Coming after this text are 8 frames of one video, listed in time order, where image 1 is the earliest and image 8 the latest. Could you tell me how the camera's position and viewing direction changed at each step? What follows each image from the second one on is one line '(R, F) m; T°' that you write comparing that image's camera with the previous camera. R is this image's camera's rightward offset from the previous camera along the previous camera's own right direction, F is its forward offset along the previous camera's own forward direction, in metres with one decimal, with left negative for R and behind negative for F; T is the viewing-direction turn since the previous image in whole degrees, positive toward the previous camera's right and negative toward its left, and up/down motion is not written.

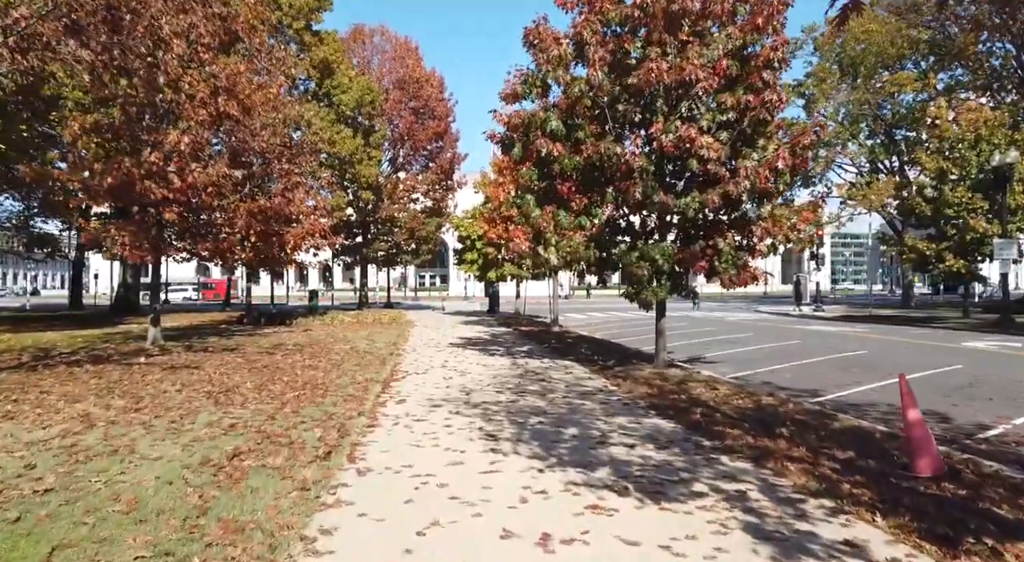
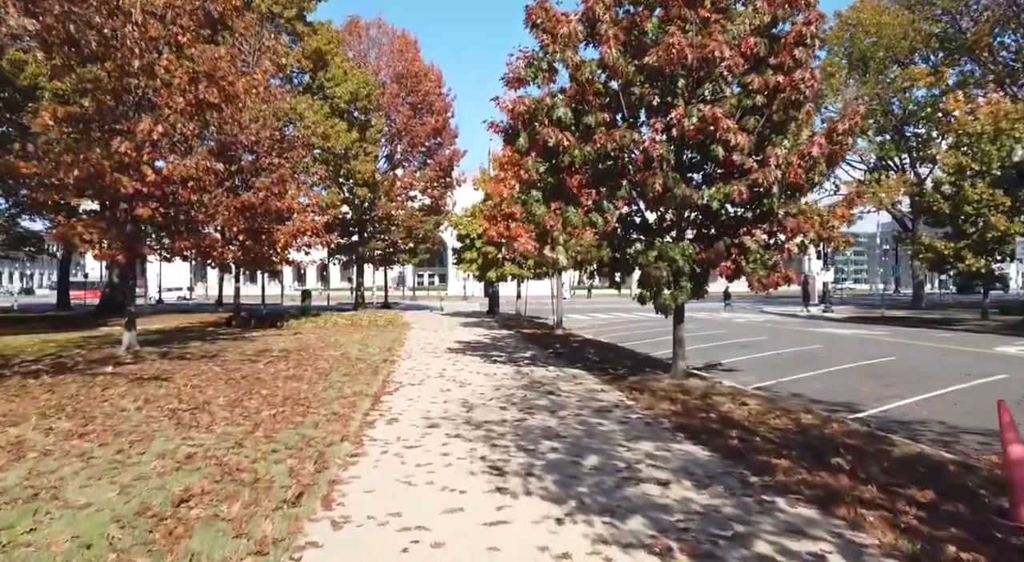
(-0.1, +1.0) m; 0°
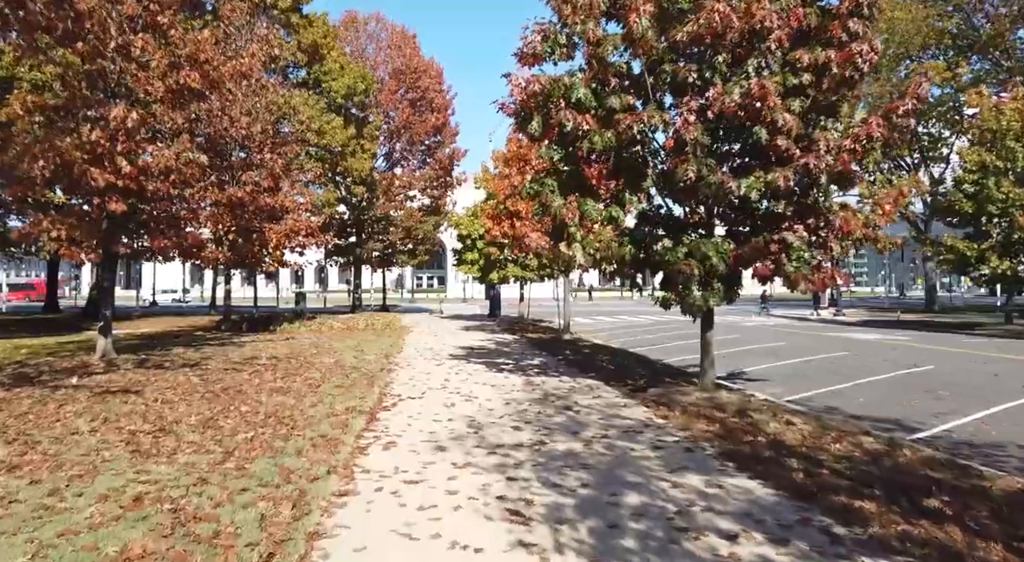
(-0.2, +1.1) m; 0°
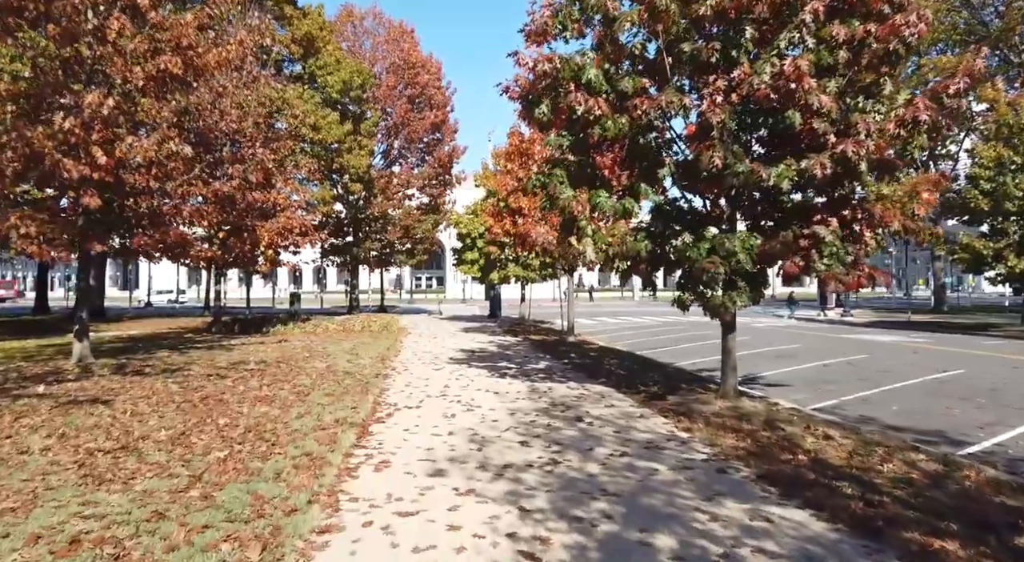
(-0.1, +0.8) m; 0°
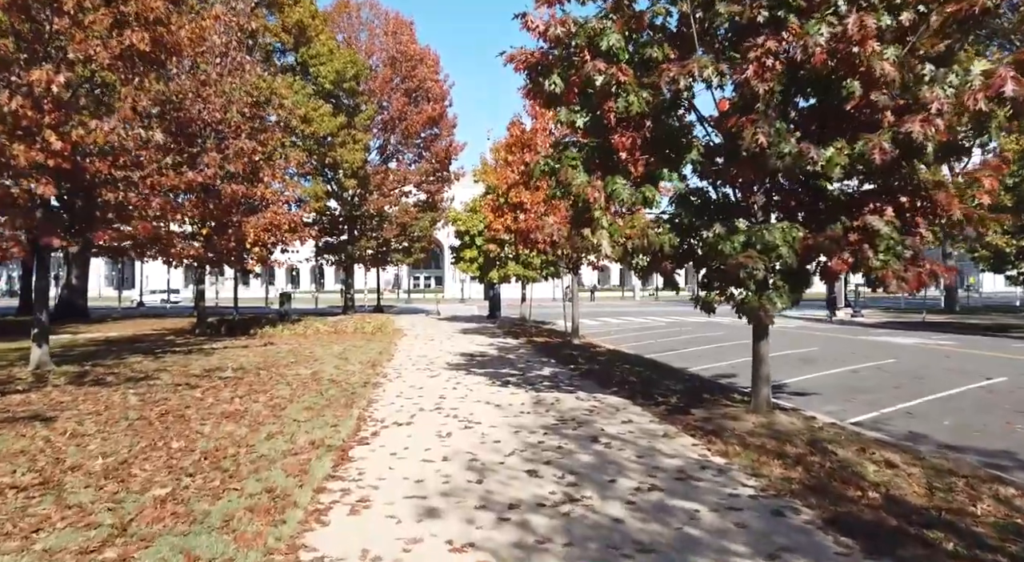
(-0.1, +1.1) m; 0°
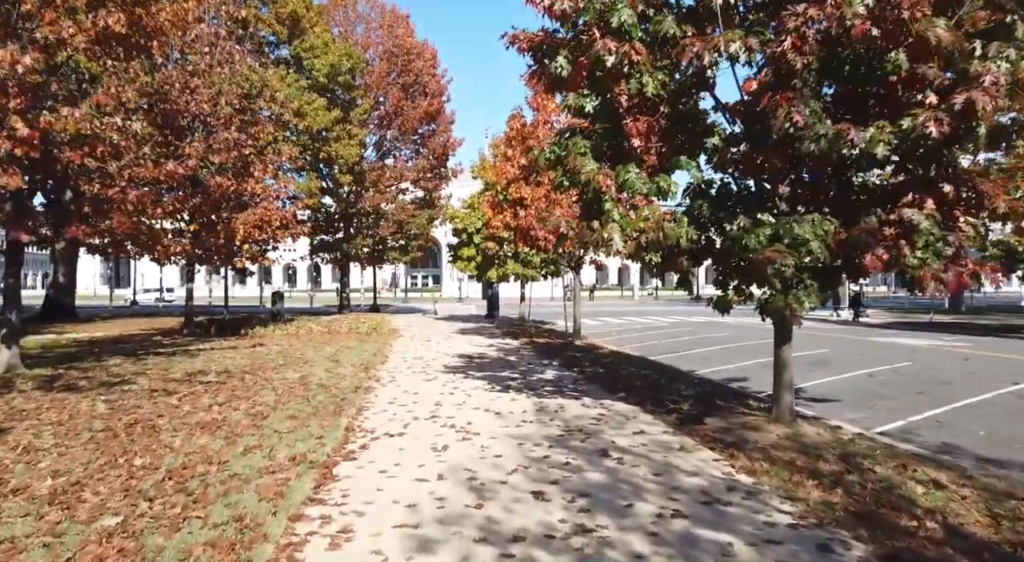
(-0.1, +0.6) m; 0°
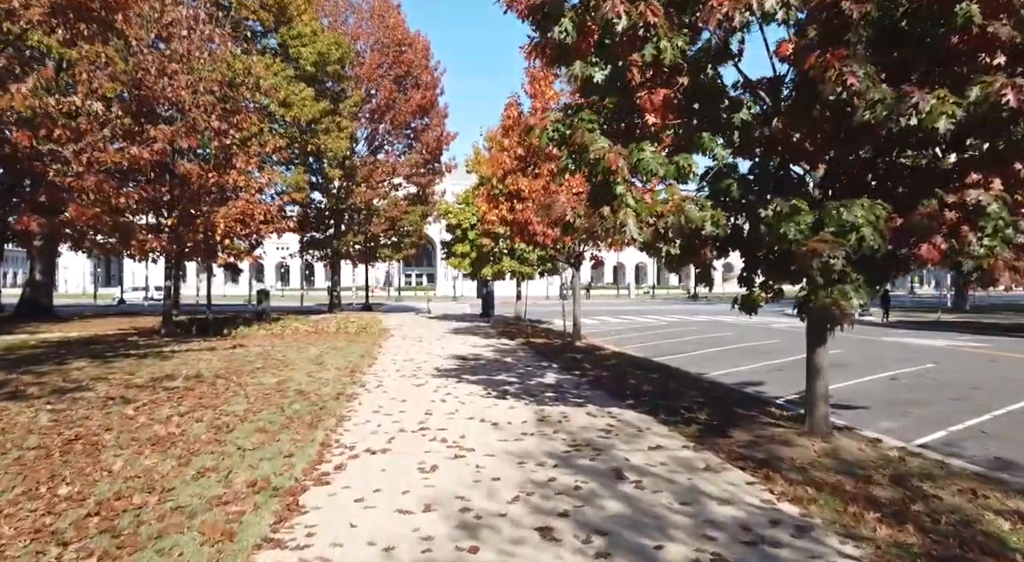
(0.0, +0.9) m; +1°
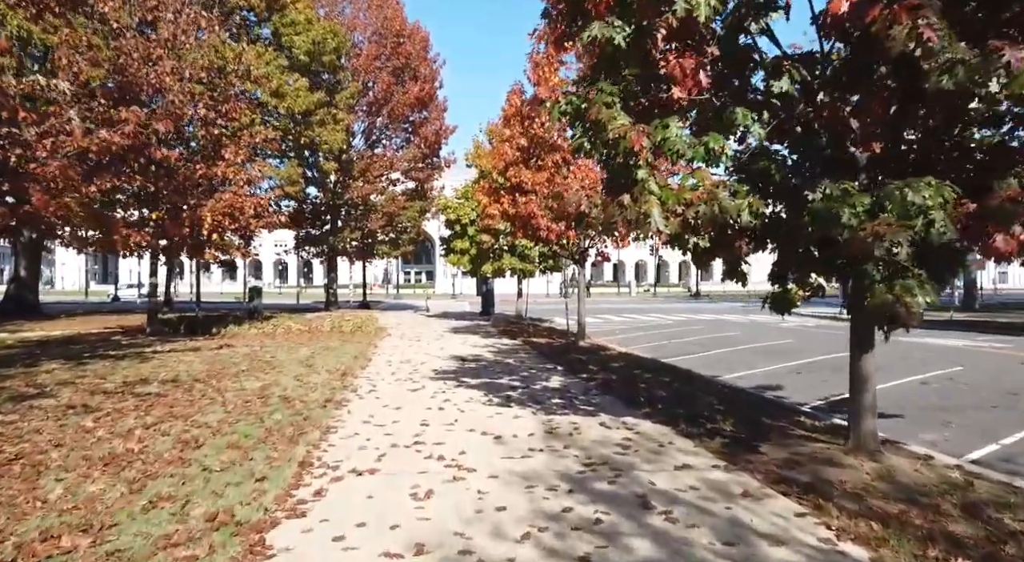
(-0.1, +0.8) m; 0°
